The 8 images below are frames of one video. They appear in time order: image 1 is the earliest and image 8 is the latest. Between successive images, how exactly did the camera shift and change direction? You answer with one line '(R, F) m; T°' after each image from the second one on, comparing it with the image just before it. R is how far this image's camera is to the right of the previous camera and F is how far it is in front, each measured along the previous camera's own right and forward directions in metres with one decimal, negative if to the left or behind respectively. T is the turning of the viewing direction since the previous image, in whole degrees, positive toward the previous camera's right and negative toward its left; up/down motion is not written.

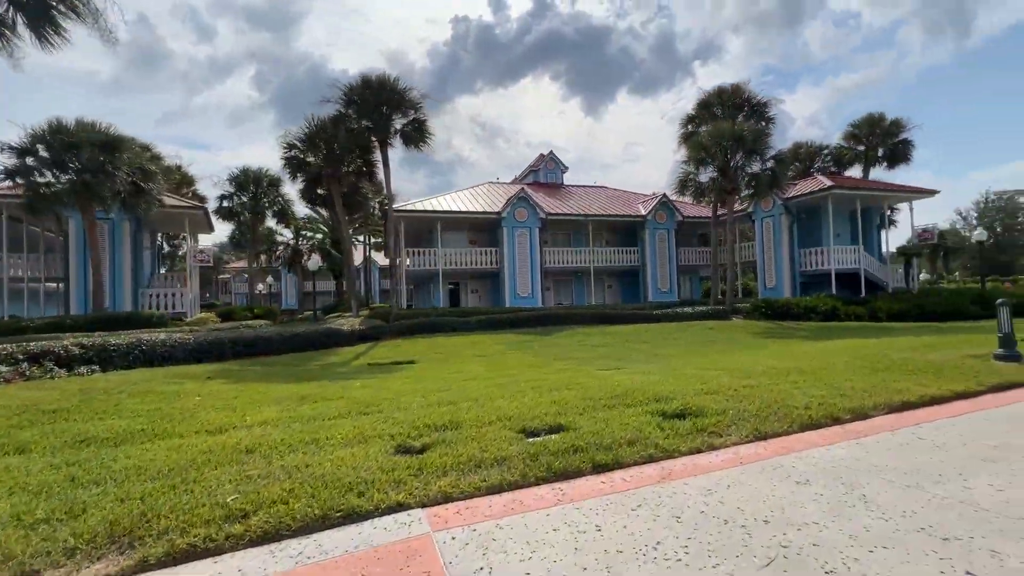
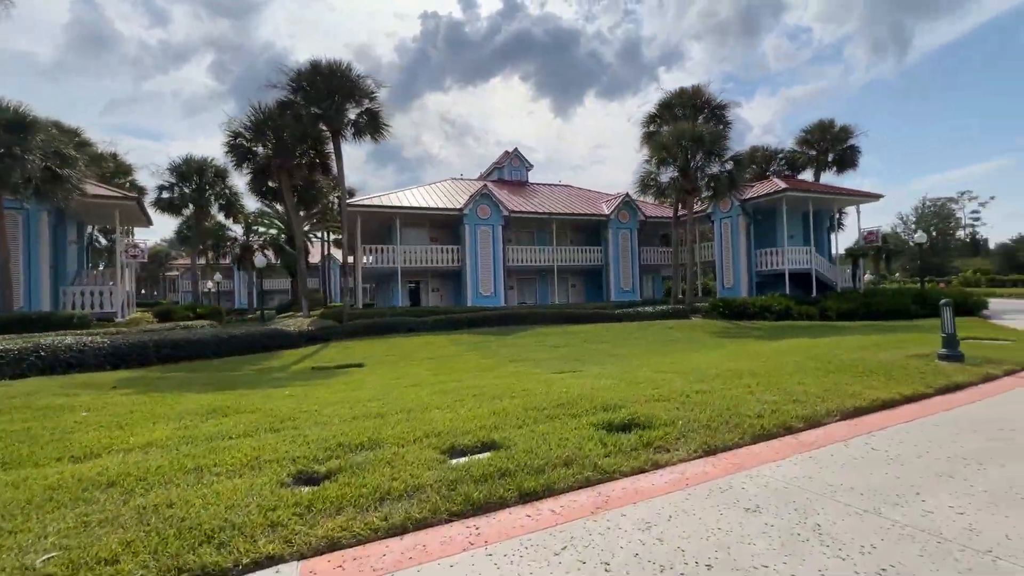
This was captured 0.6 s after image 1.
(+0.4, +0.6) m; +4°
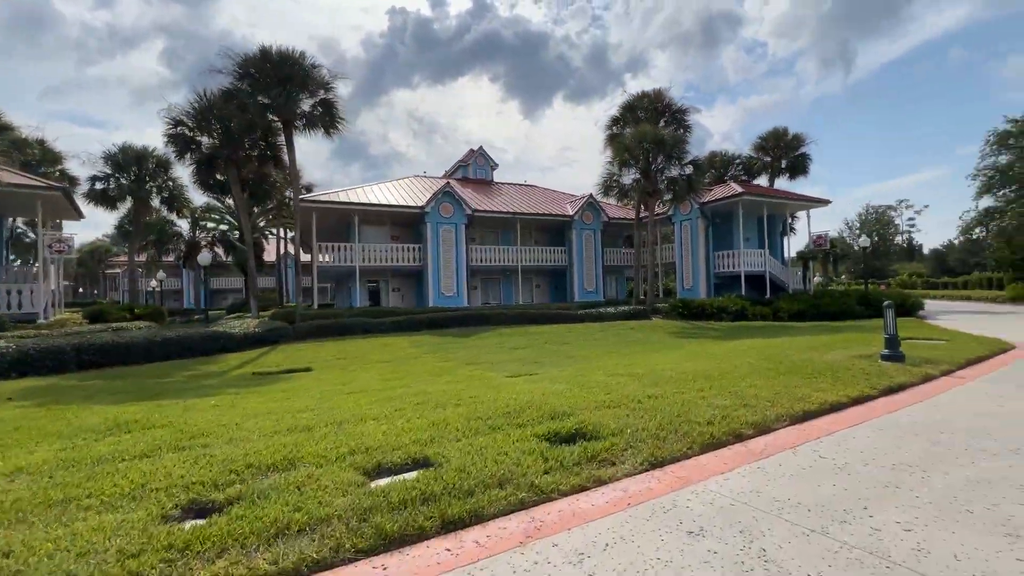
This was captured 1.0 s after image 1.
(+0.3, +0.4) m; +4°
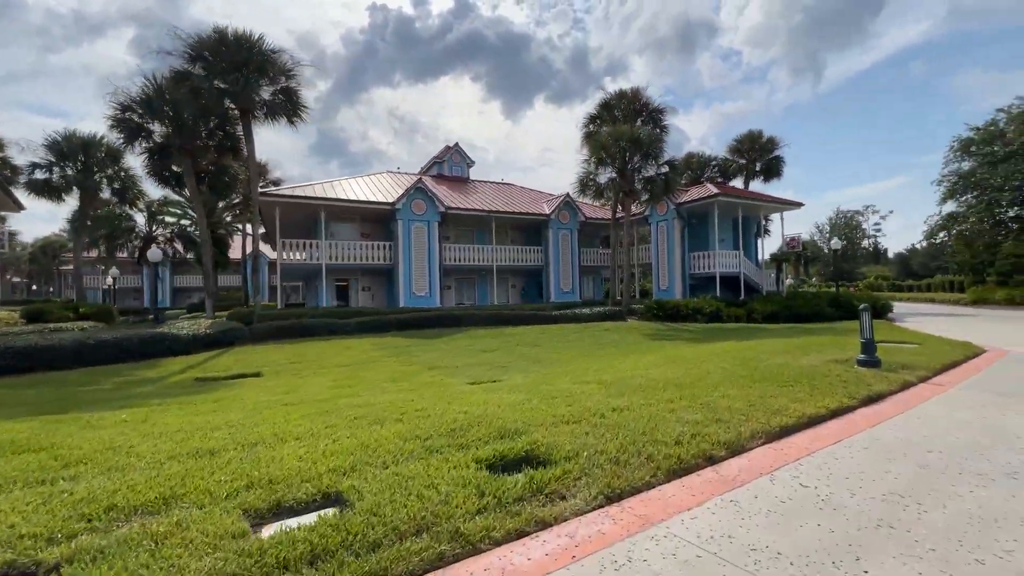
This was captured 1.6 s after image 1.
(+0.4, +0.7) m; +3°
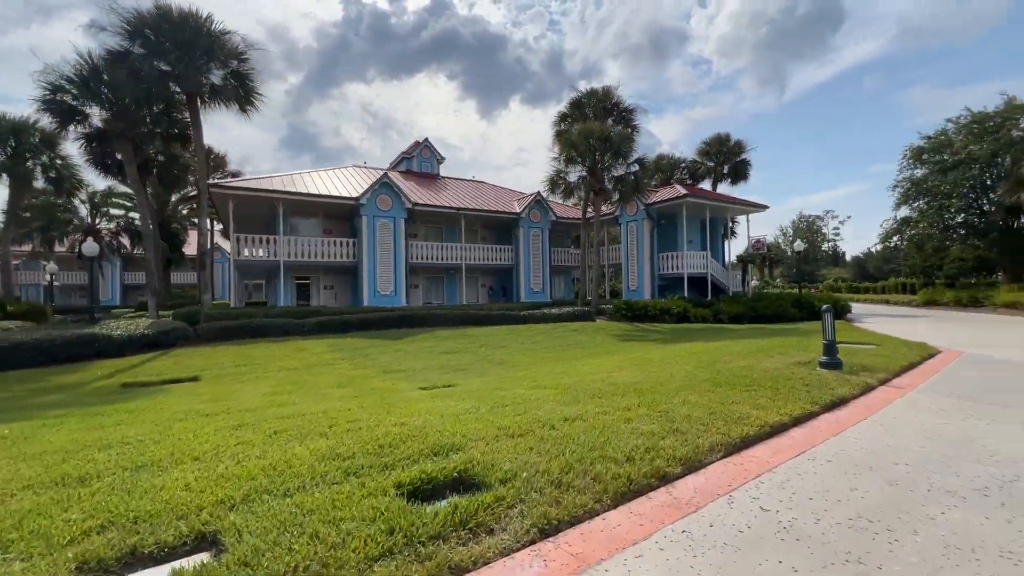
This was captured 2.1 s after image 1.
(+0.4, +0.5) m; +3°
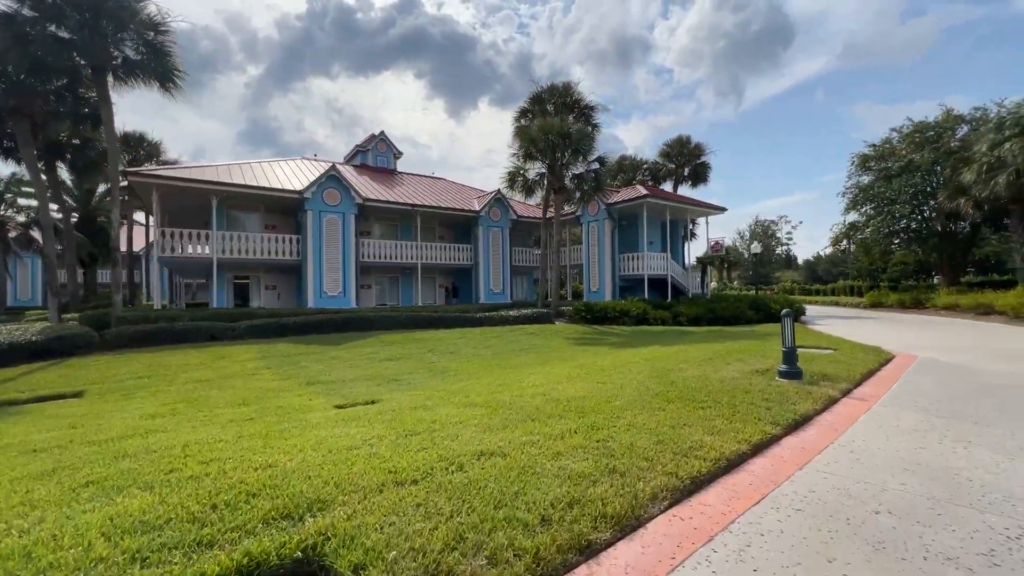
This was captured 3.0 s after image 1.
(+0.6, +1.0) m; +4°
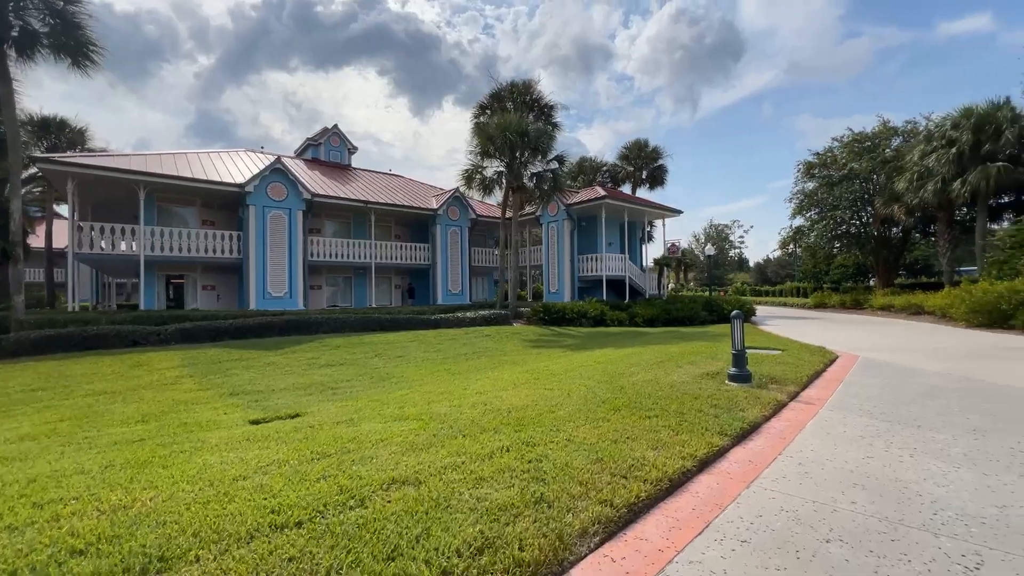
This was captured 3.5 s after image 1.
(+0.4, +0.5) m; +5°
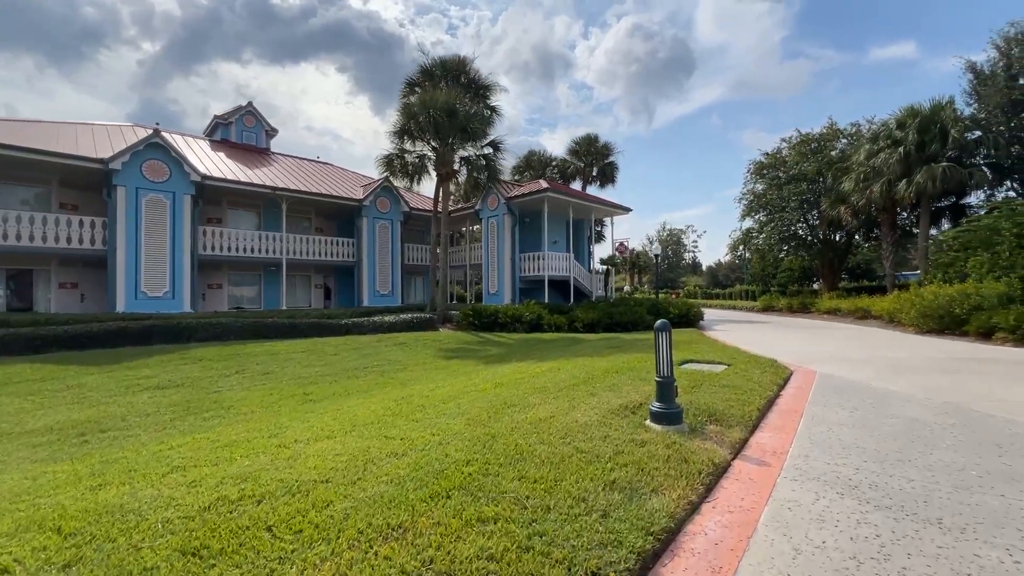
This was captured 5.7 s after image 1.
(+1.6, +2.4) m; +5°
